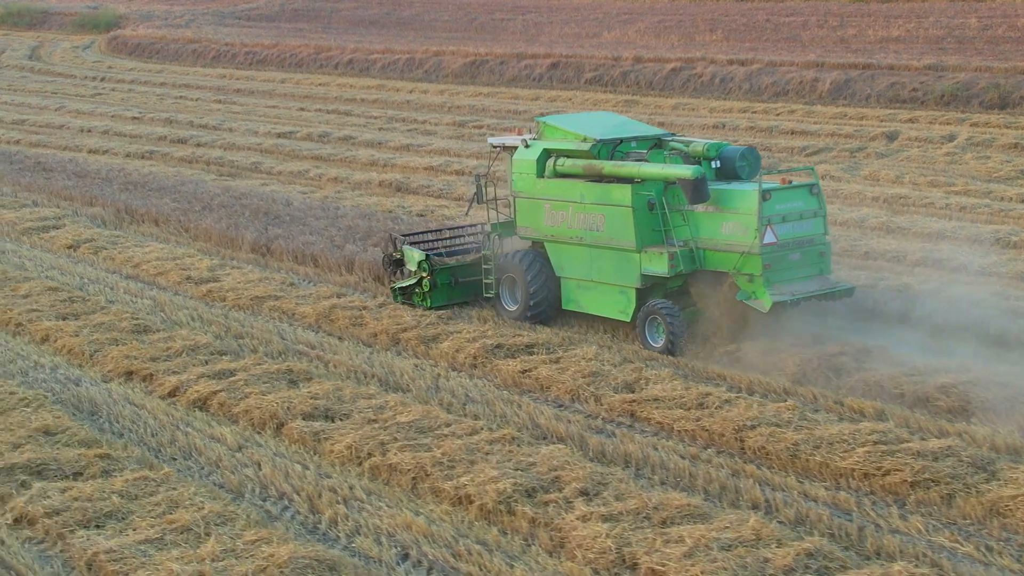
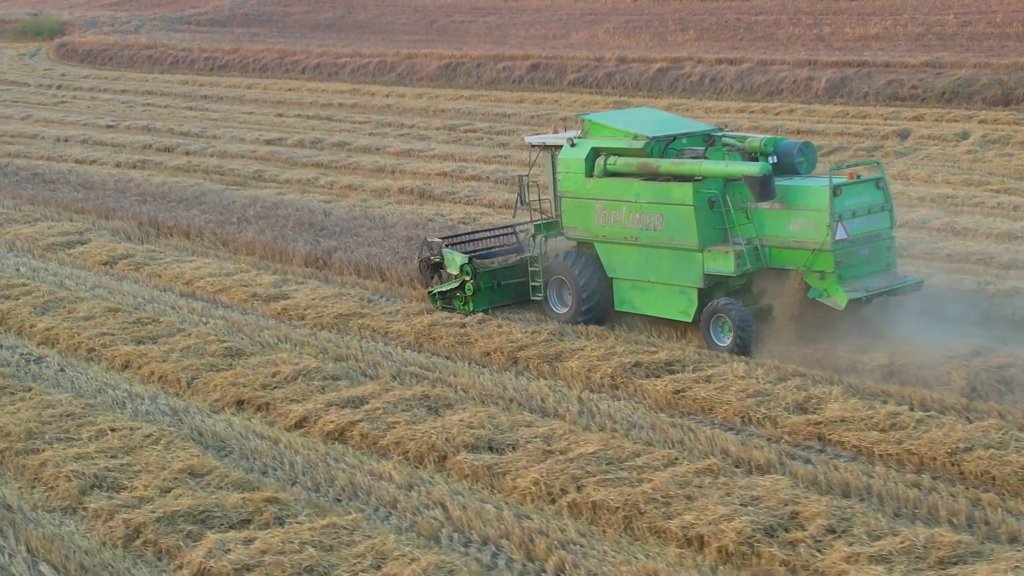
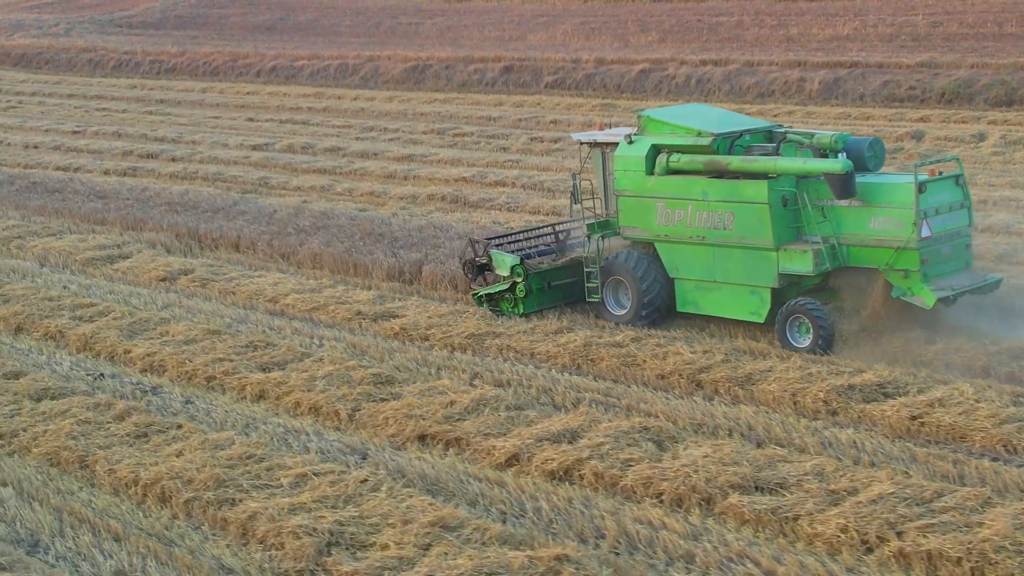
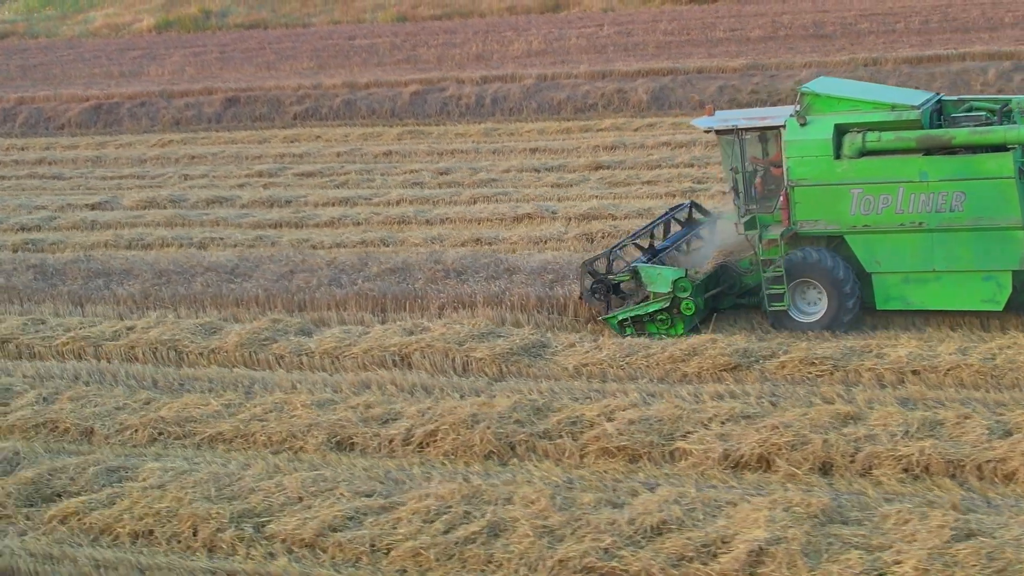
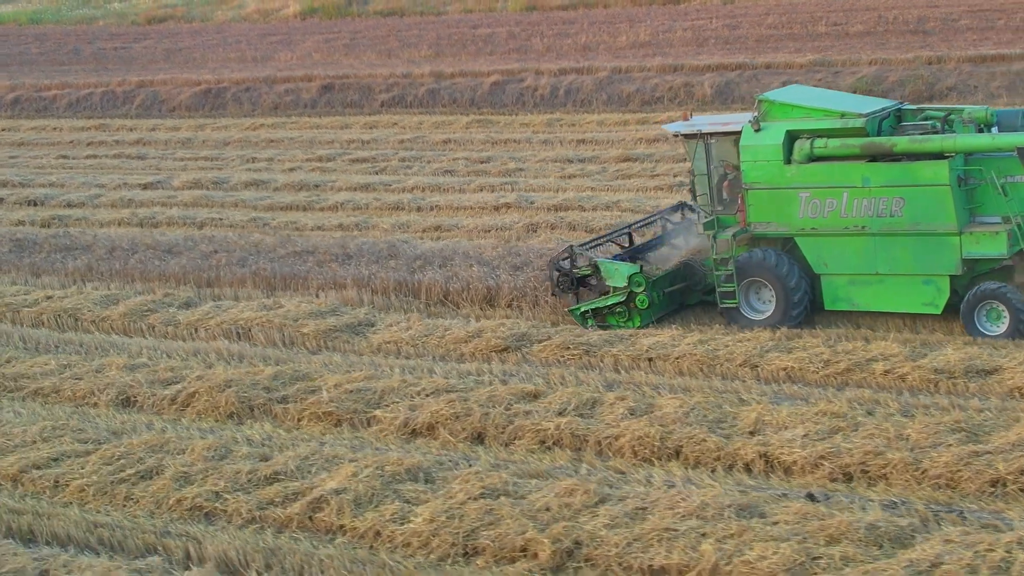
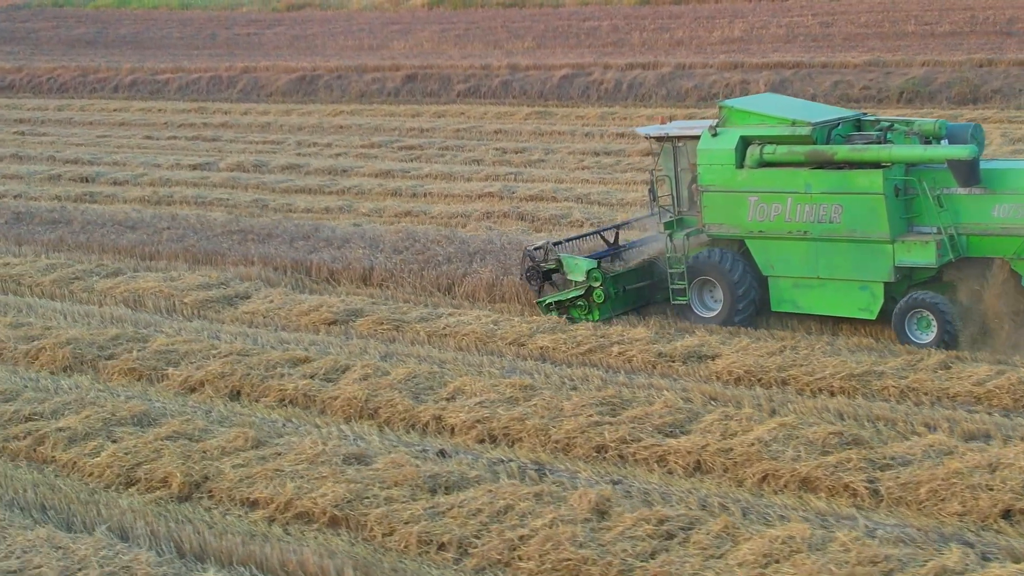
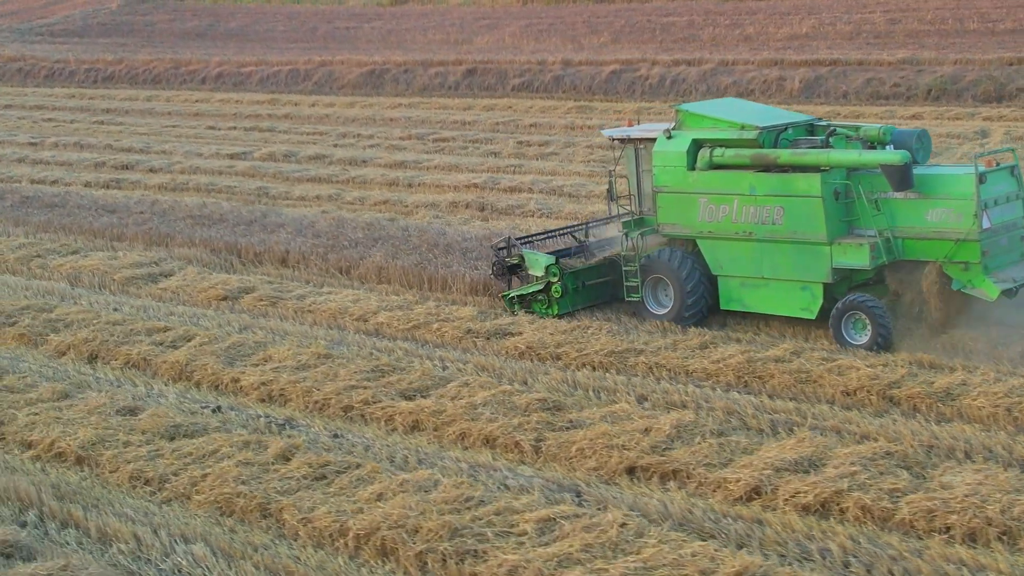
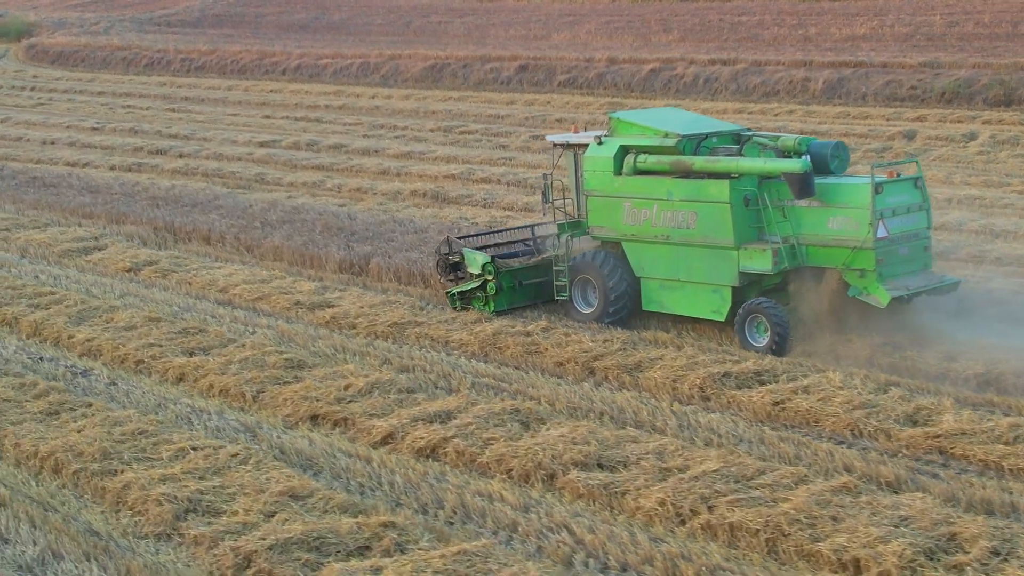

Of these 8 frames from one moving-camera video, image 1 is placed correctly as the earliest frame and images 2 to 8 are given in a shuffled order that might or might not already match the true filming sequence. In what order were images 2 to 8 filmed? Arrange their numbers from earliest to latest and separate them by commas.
2, 8, 3, 7, 6, 5, 4
